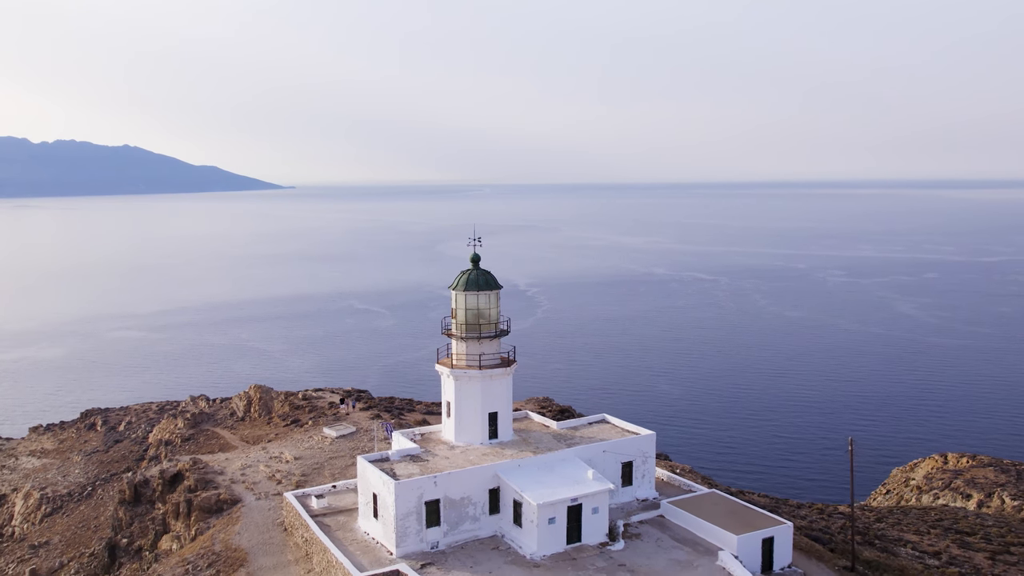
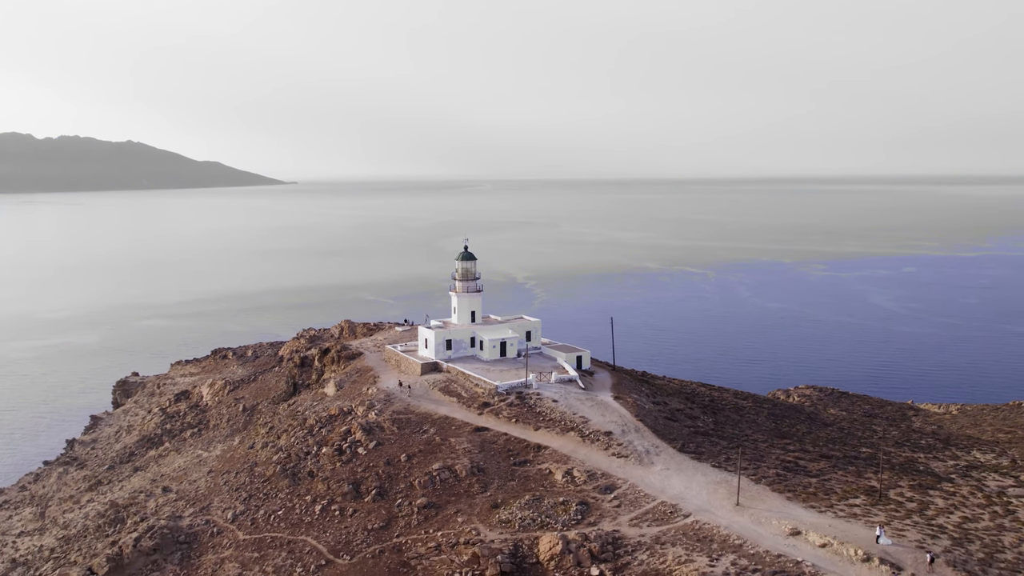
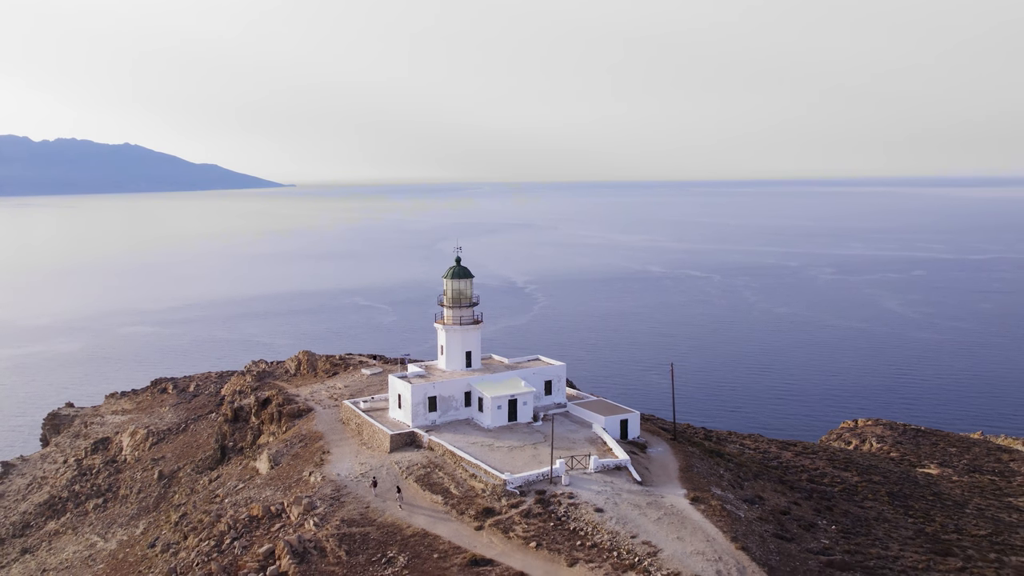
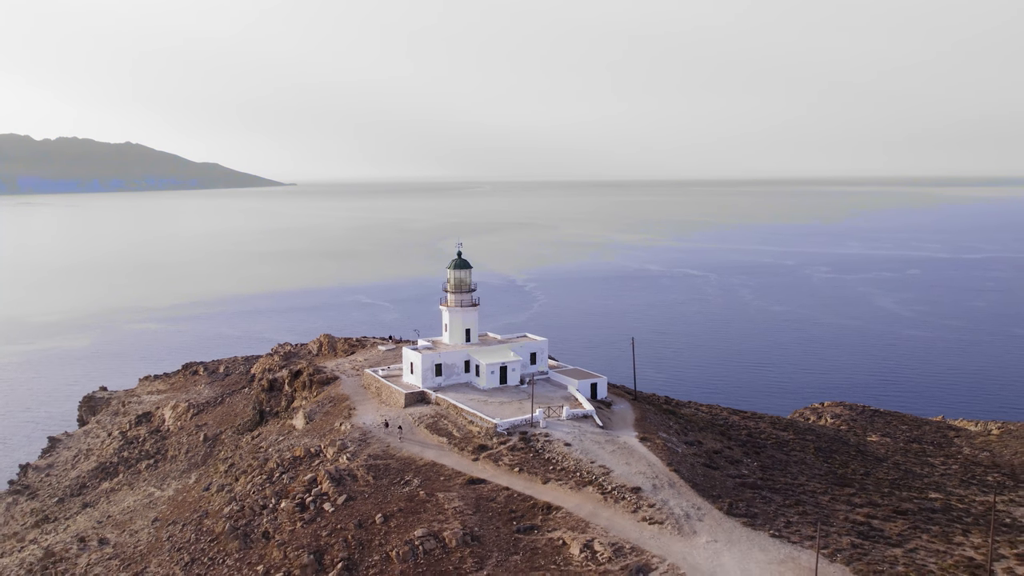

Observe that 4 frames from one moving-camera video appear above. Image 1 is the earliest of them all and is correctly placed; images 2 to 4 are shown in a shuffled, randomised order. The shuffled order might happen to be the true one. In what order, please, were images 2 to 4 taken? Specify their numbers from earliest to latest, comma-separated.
3, 4, 2
